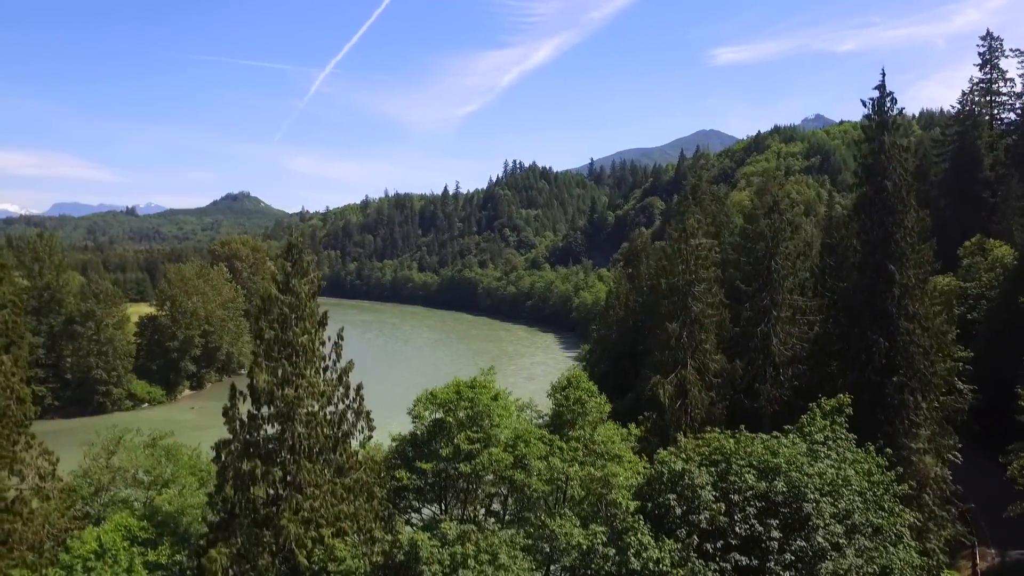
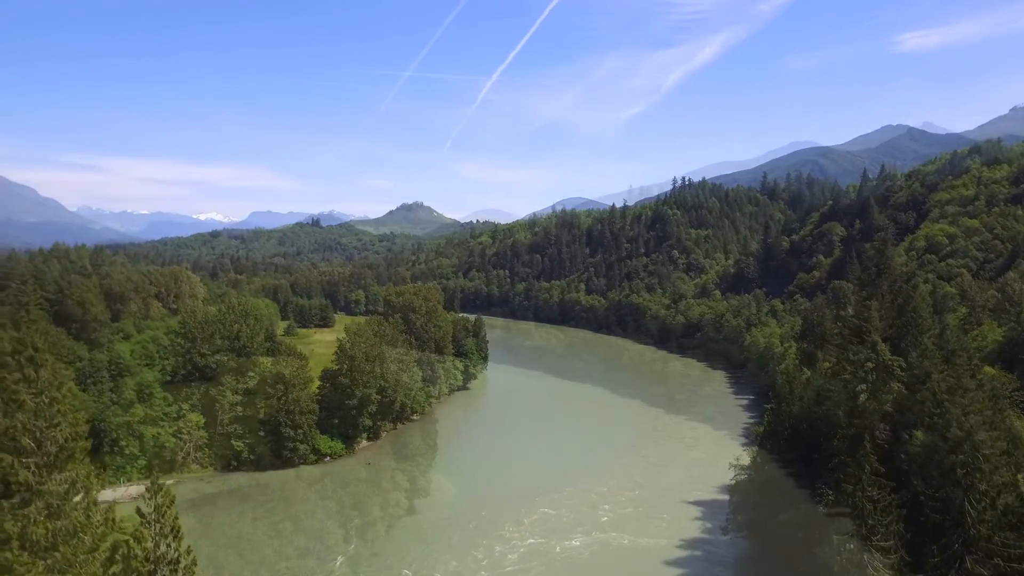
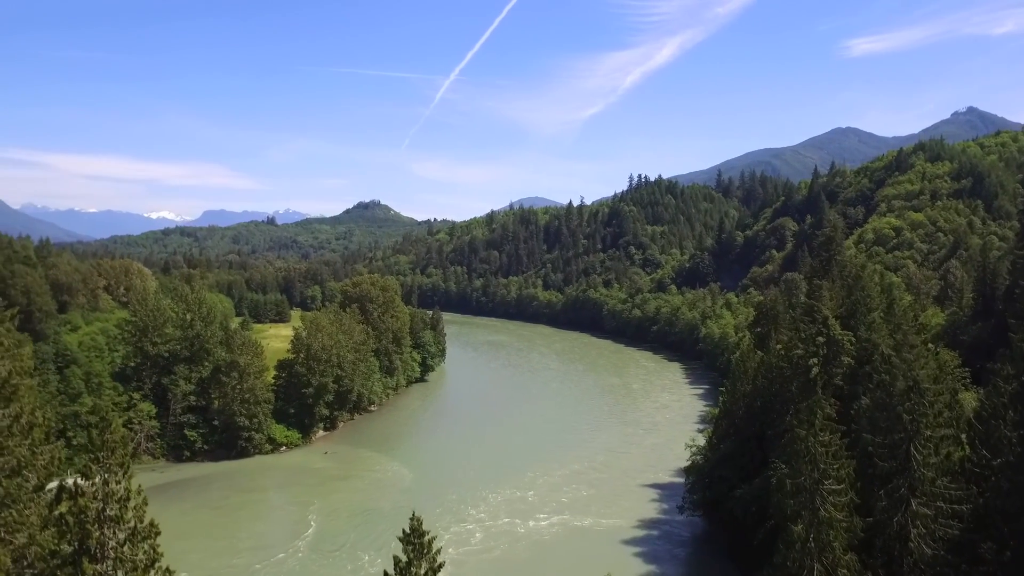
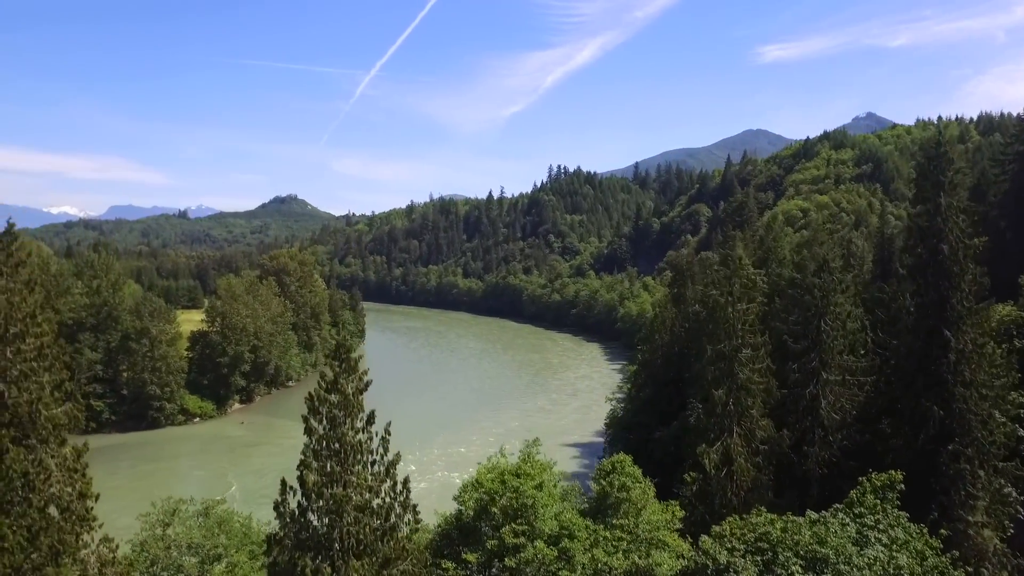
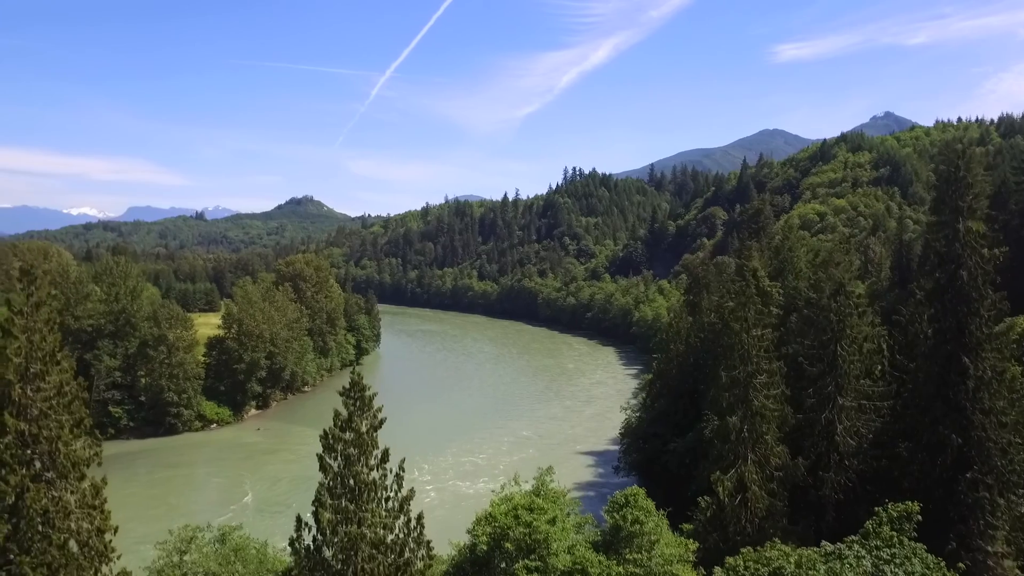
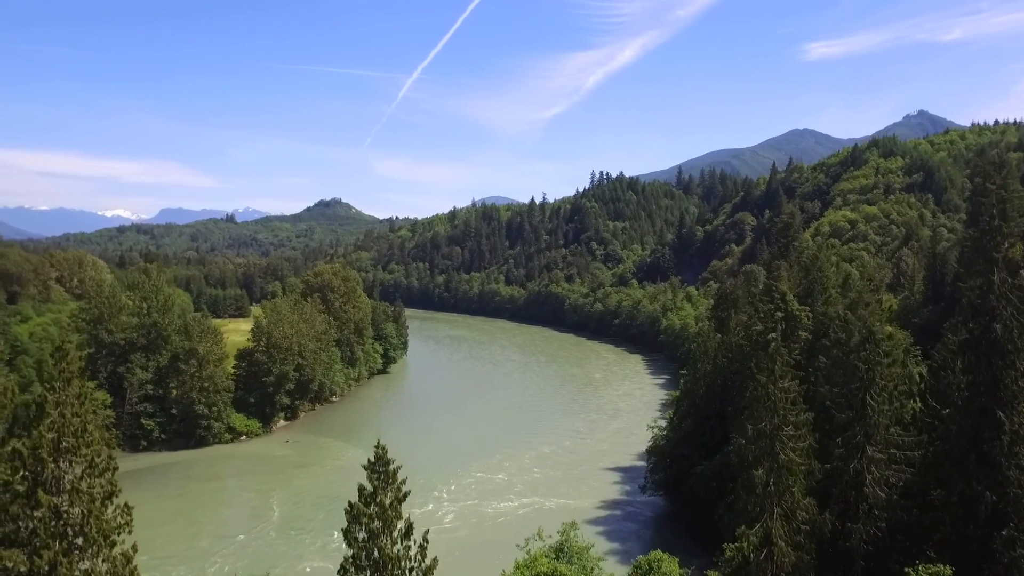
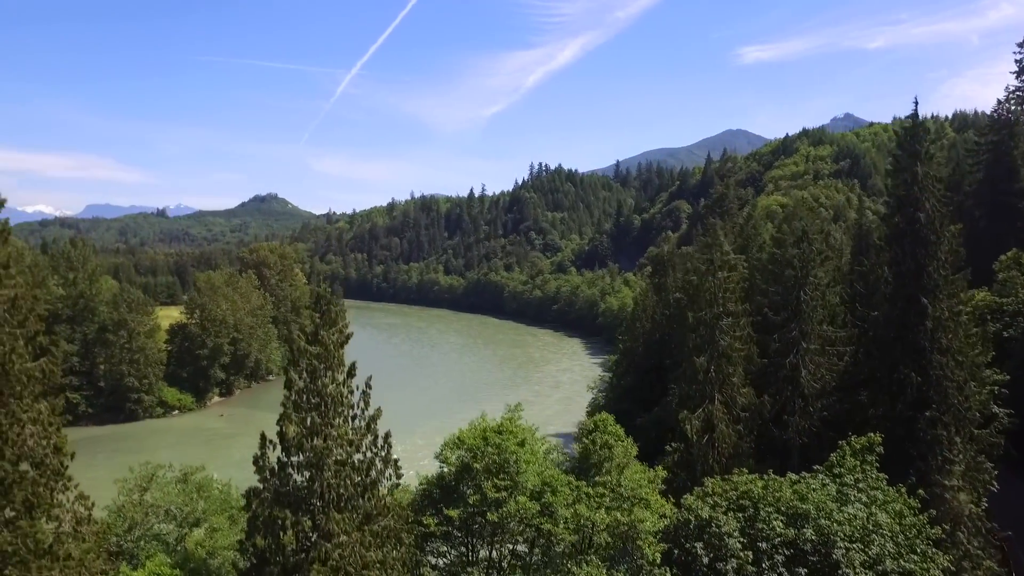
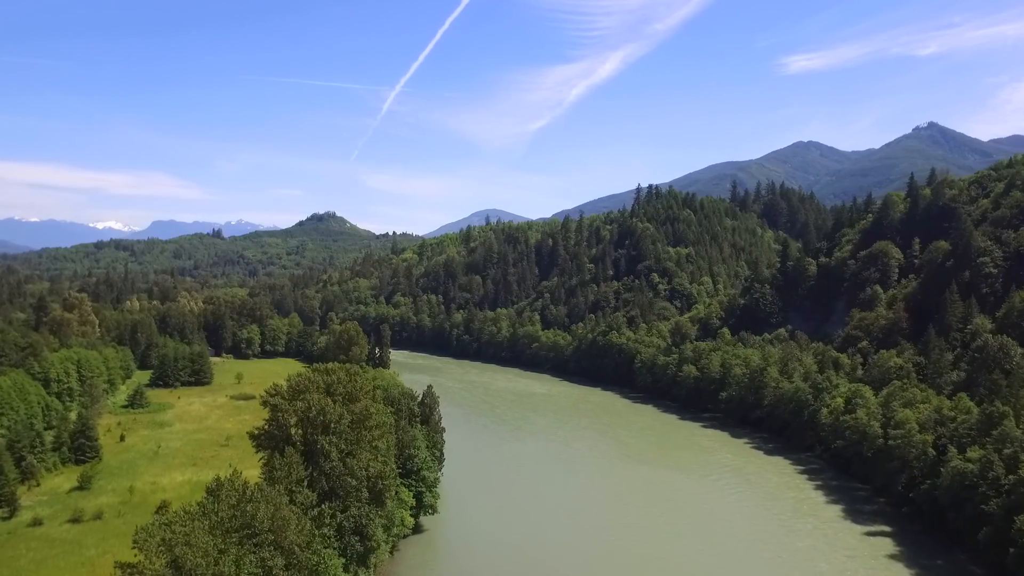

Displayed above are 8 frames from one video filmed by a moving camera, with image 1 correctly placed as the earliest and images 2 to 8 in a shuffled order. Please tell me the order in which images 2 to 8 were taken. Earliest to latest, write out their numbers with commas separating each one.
7, 4, 5, 6, 3, 2, 8
